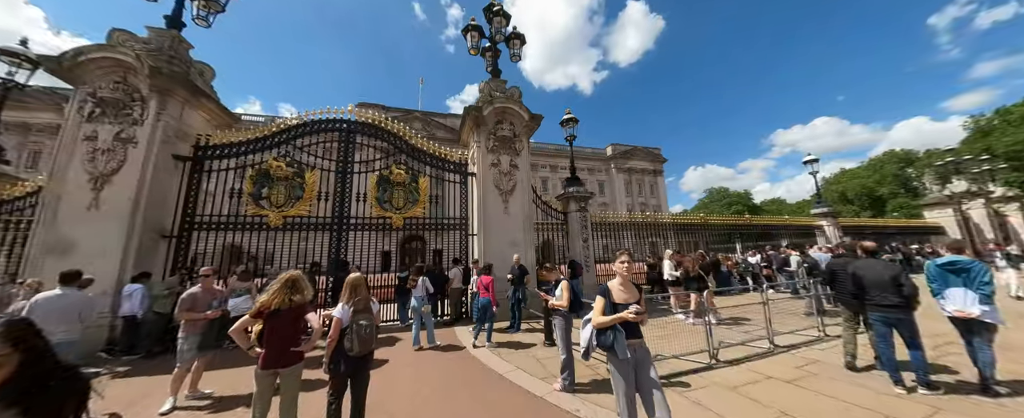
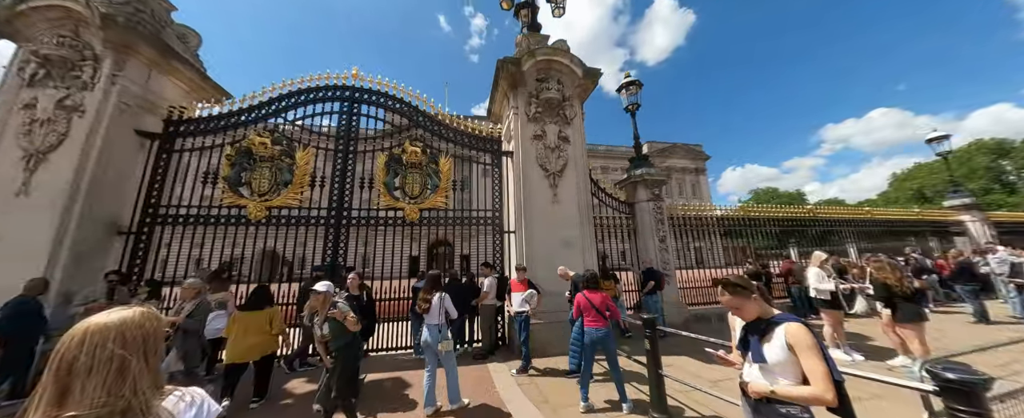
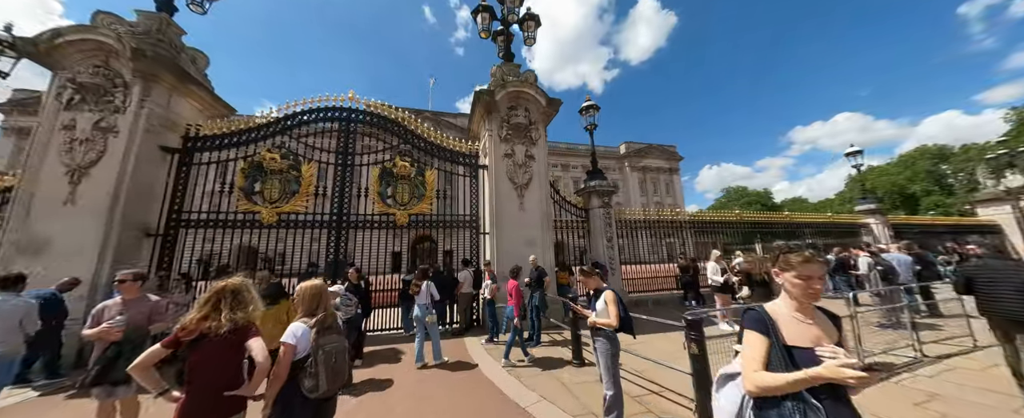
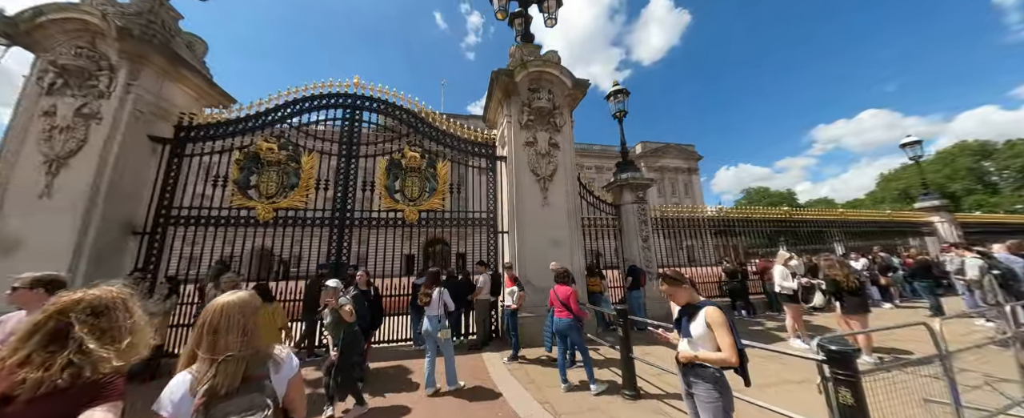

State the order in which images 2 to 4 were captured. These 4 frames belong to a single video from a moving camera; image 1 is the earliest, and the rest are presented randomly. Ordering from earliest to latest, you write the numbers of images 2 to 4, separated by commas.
3, 4, 2
